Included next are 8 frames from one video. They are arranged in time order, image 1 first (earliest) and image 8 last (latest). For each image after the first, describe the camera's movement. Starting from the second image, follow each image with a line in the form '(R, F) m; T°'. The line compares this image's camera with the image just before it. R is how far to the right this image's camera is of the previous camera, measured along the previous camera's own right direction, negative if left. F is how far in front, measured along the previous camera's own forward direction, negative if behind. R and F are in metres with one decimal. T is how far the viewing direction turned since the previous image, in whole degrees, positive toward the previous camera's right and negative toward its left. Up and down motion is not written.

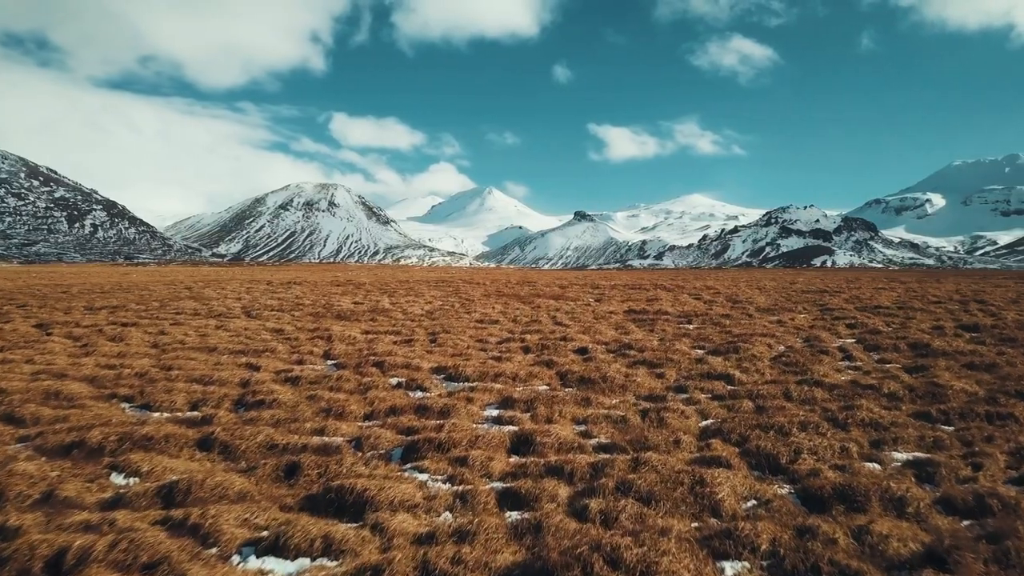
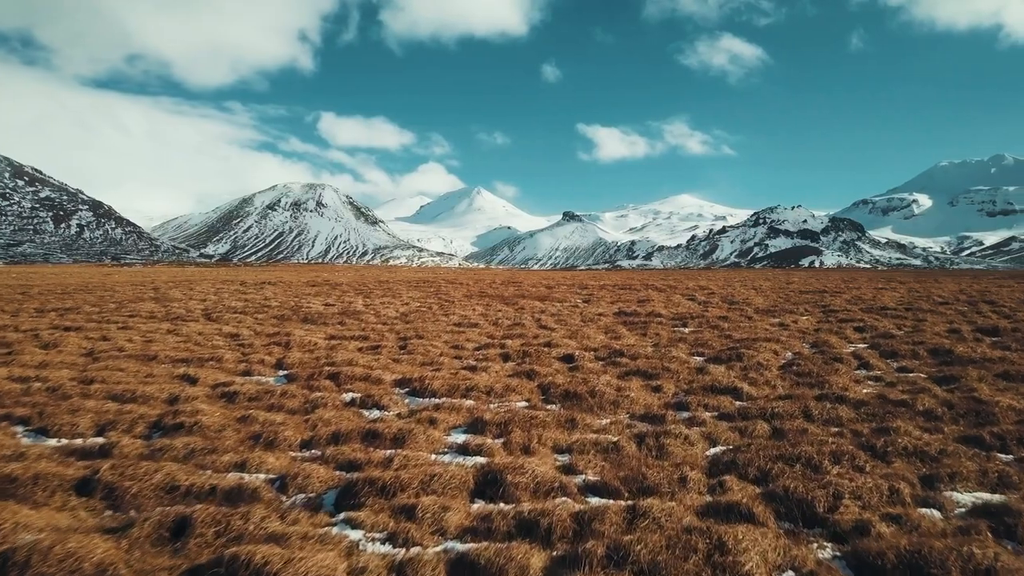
(+0.3, +2.4) m; +1°
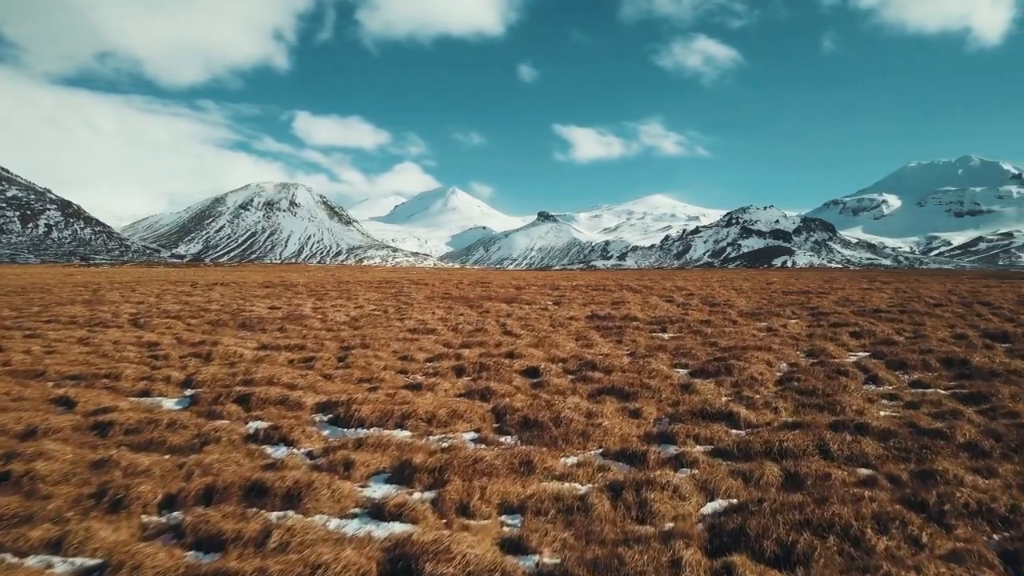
(+0.4, +2.9) m; +2°
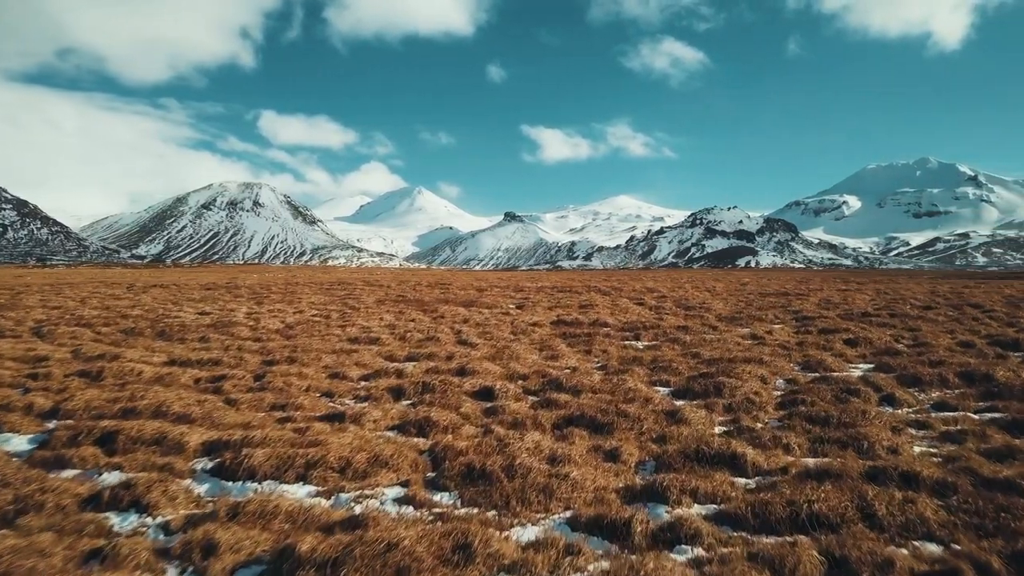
(+0.3, +2.9) m; +2°
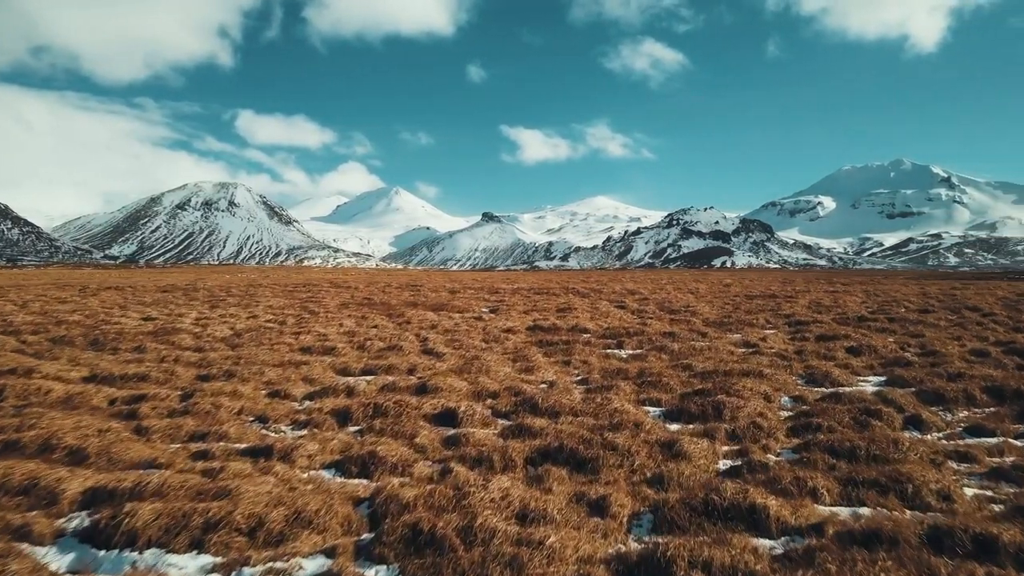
(+0.2, +2.1) m; +2°
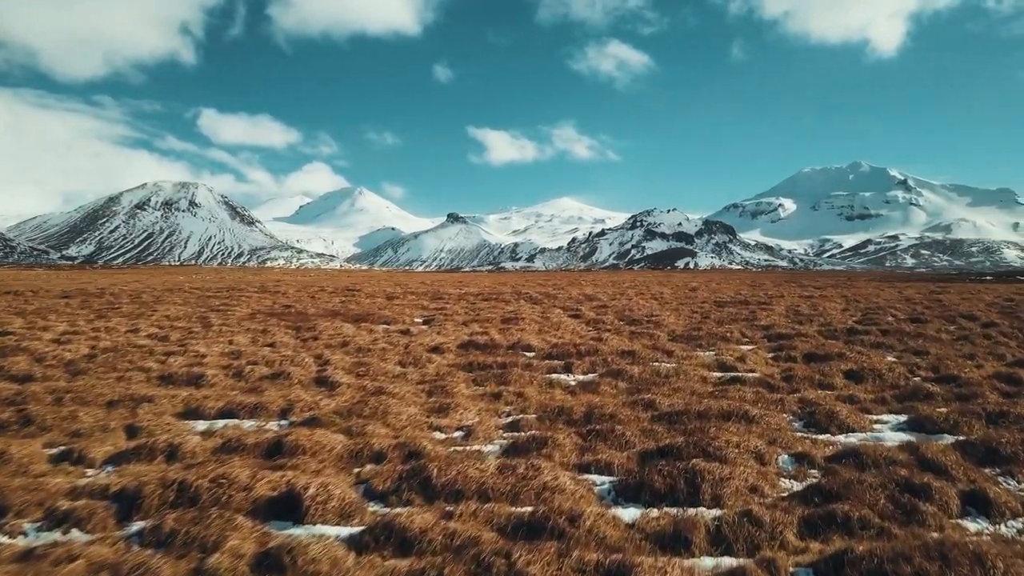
(+0.9, +4.1) m; +2°
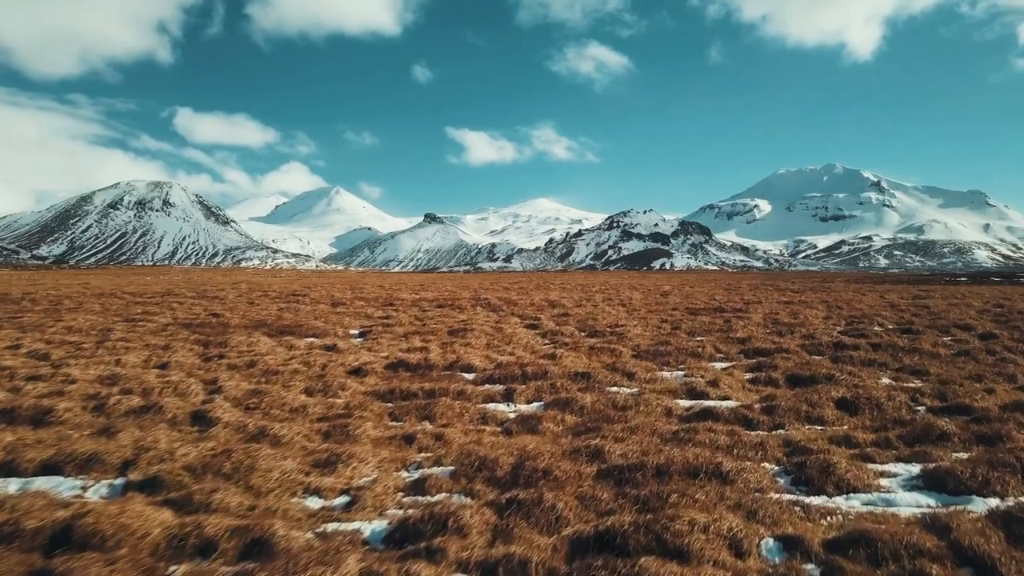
(+0.8, +2.8) m; +2°
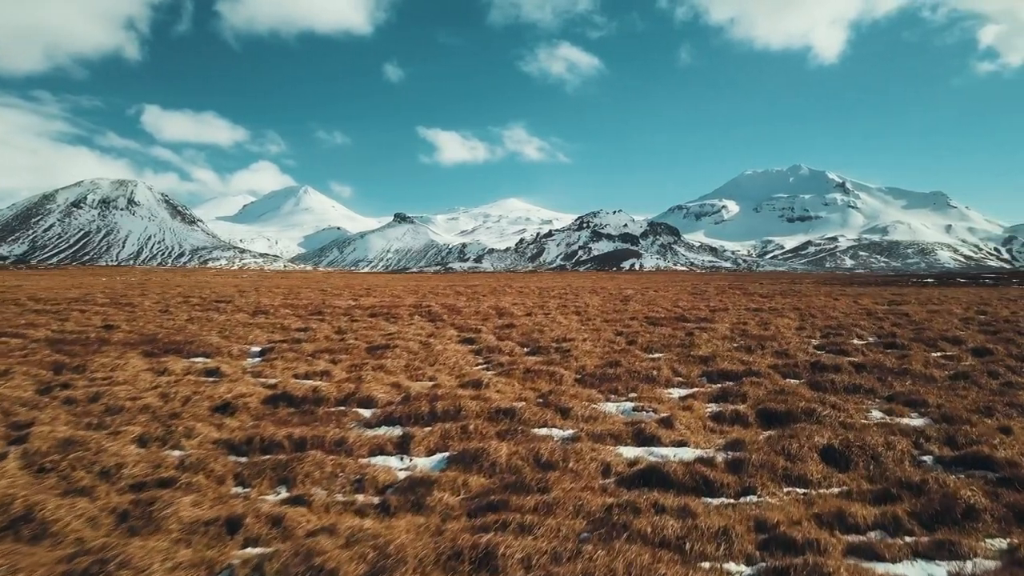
(+1.0, +3.2) m; +2°
